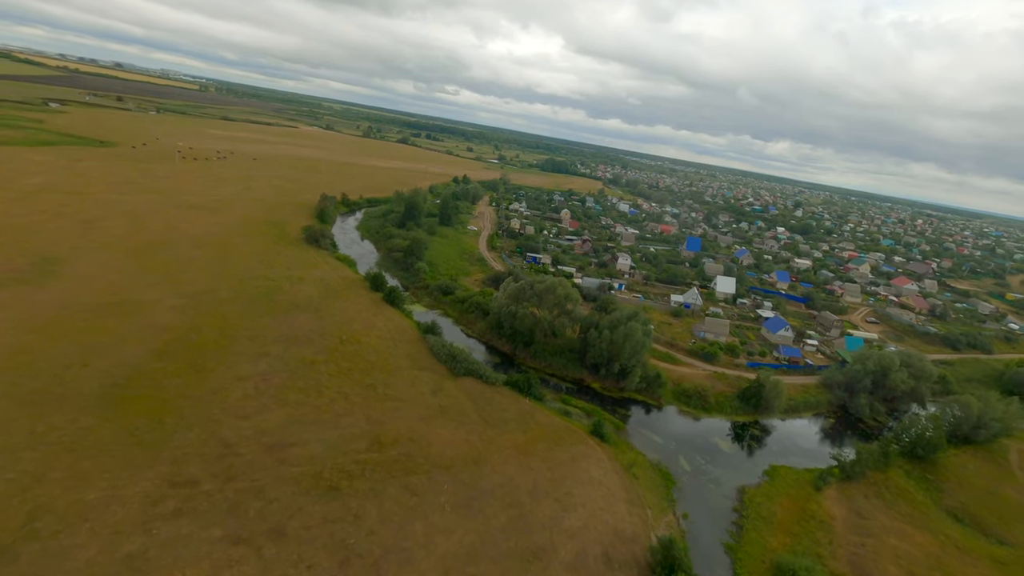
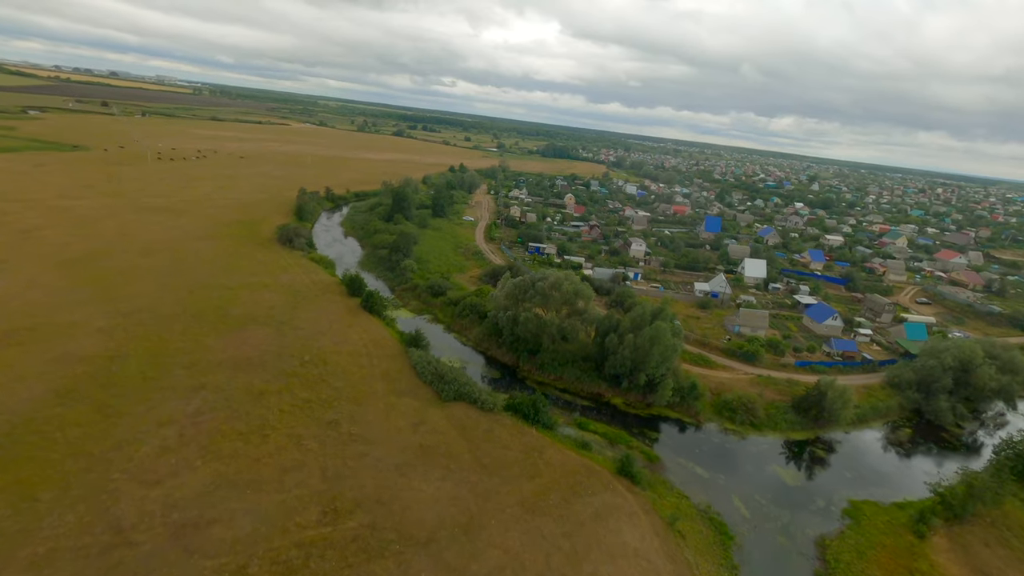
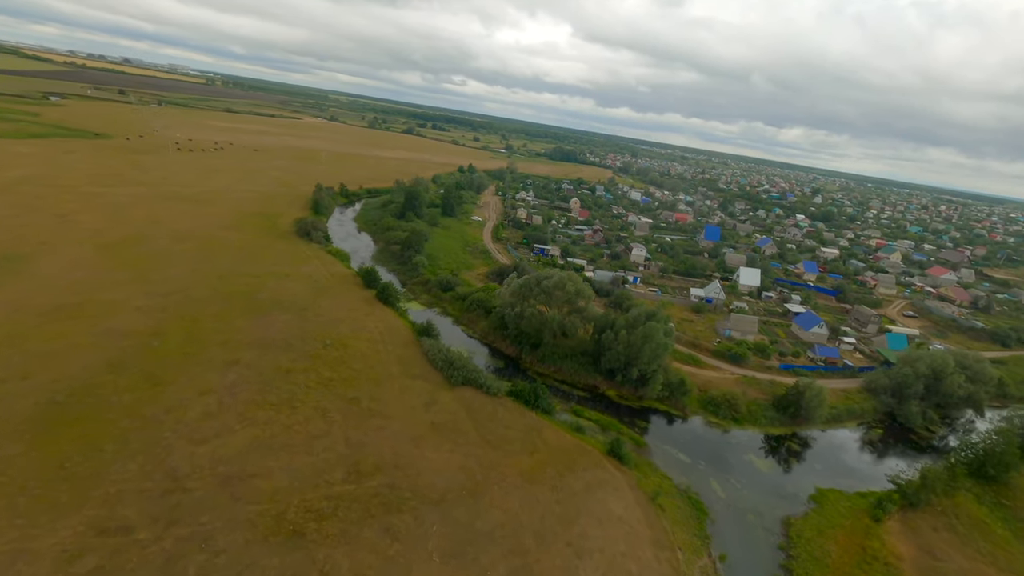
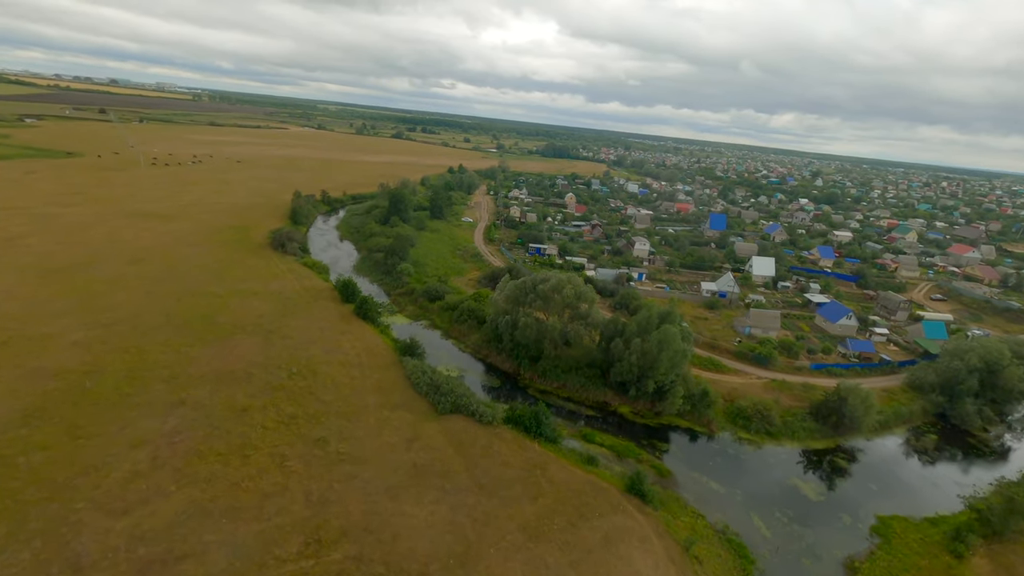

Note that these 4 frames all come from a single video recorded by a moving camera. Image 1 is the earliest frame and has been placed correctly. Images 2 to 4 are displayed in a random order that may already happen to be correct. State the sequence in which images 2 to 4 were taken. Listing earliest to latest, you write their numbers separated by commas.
3, 2, 4
